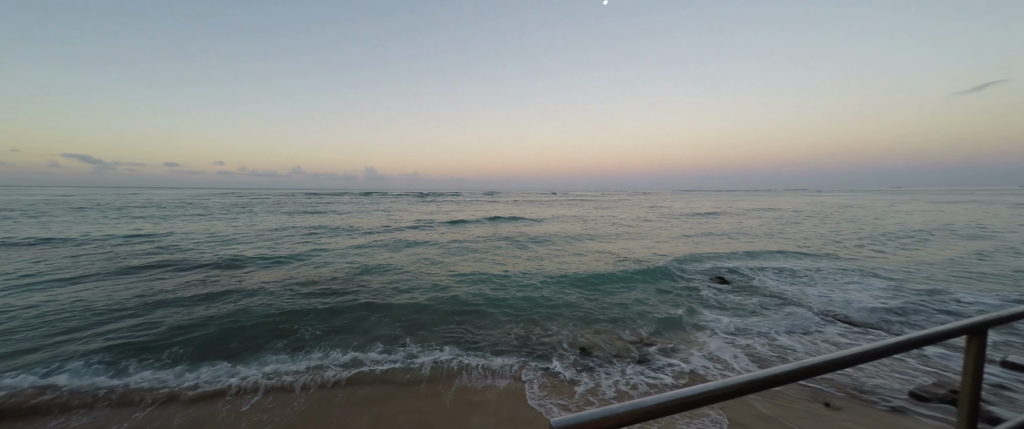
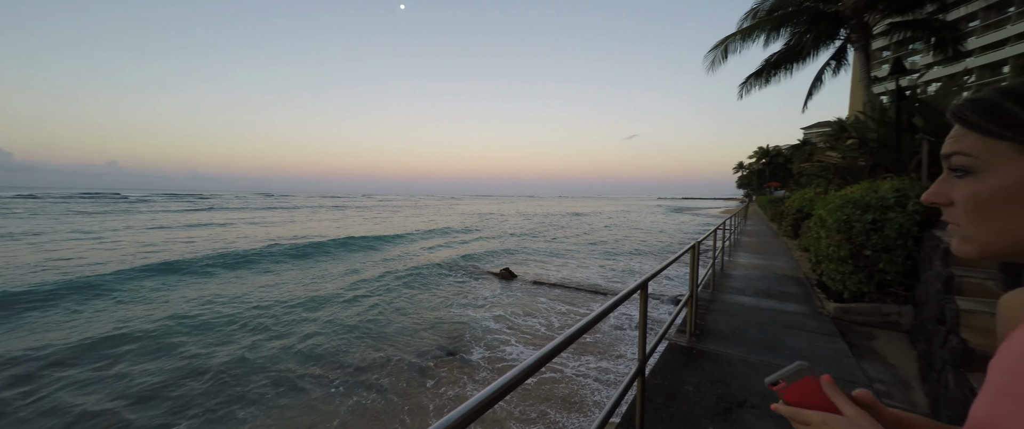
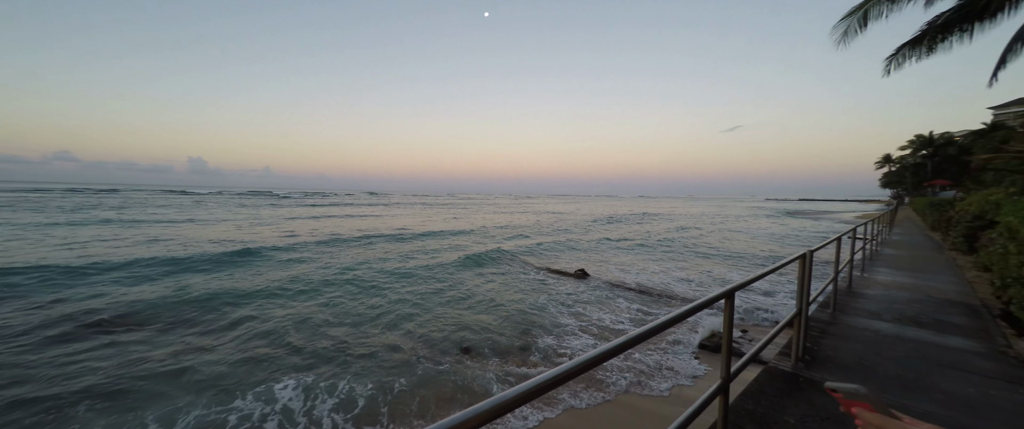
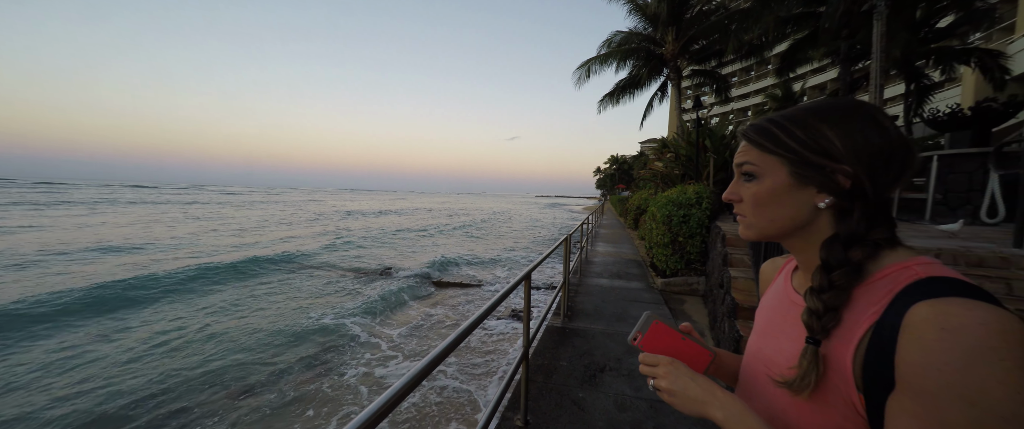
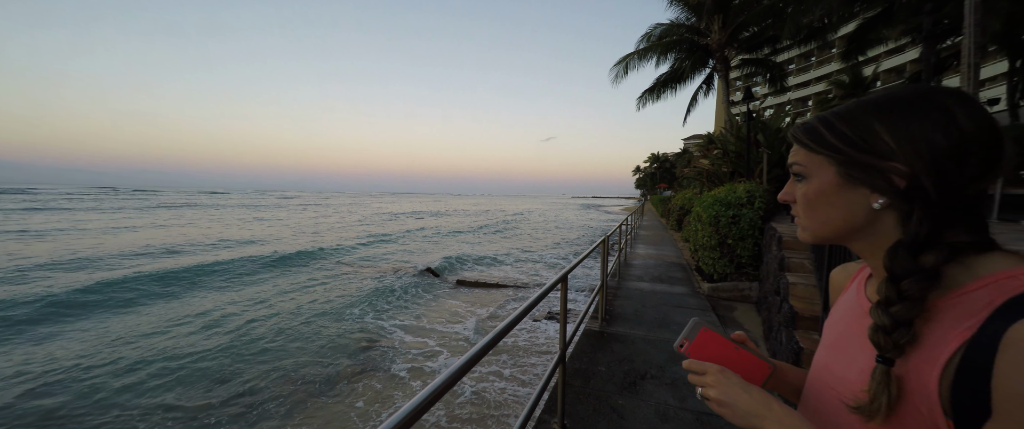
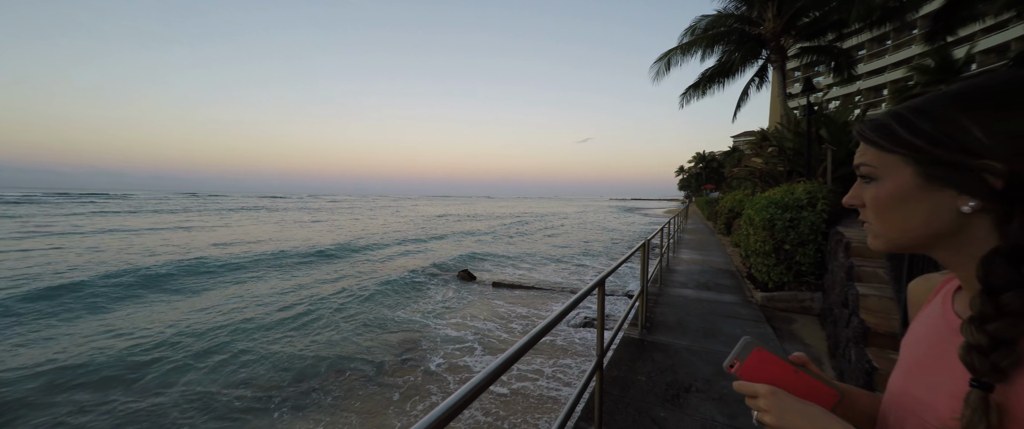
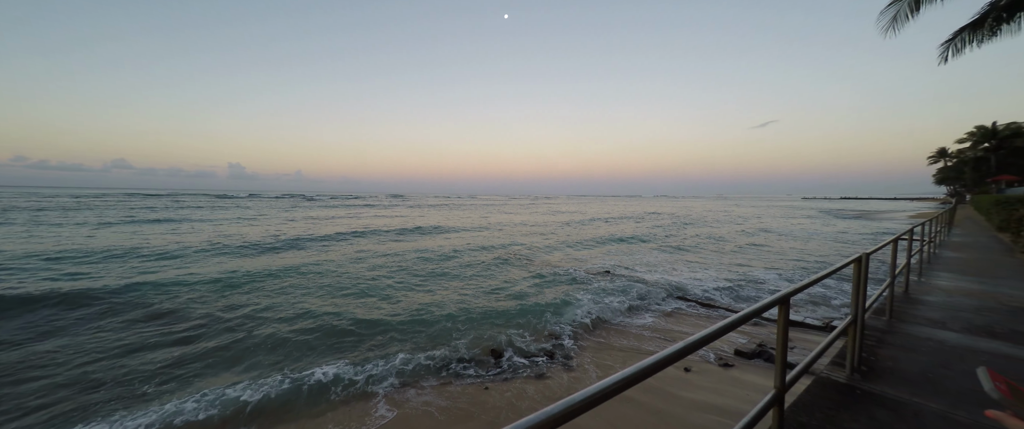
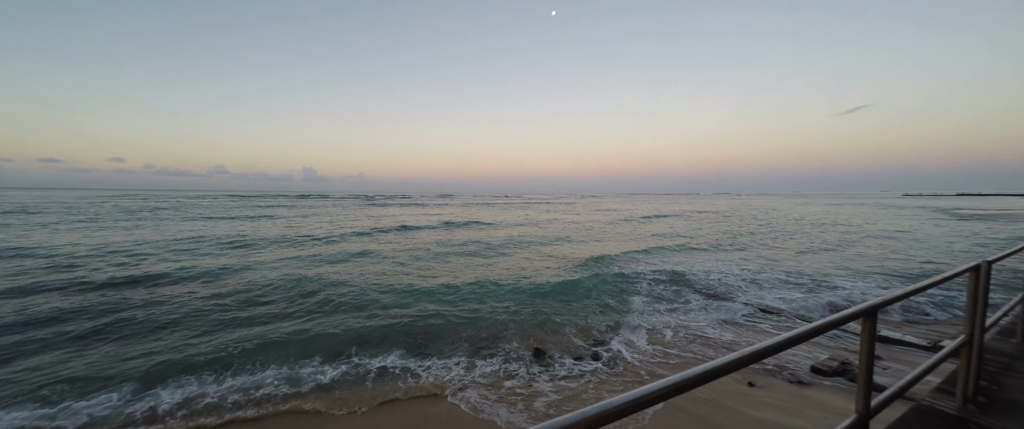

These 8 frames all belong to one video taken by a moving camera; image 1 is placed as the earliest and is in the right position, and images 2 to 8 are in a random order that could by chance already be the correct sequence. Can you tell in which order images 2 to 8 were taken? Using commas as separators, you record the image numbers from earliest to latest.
8, 7, 3, 2, 6, 5, 4
